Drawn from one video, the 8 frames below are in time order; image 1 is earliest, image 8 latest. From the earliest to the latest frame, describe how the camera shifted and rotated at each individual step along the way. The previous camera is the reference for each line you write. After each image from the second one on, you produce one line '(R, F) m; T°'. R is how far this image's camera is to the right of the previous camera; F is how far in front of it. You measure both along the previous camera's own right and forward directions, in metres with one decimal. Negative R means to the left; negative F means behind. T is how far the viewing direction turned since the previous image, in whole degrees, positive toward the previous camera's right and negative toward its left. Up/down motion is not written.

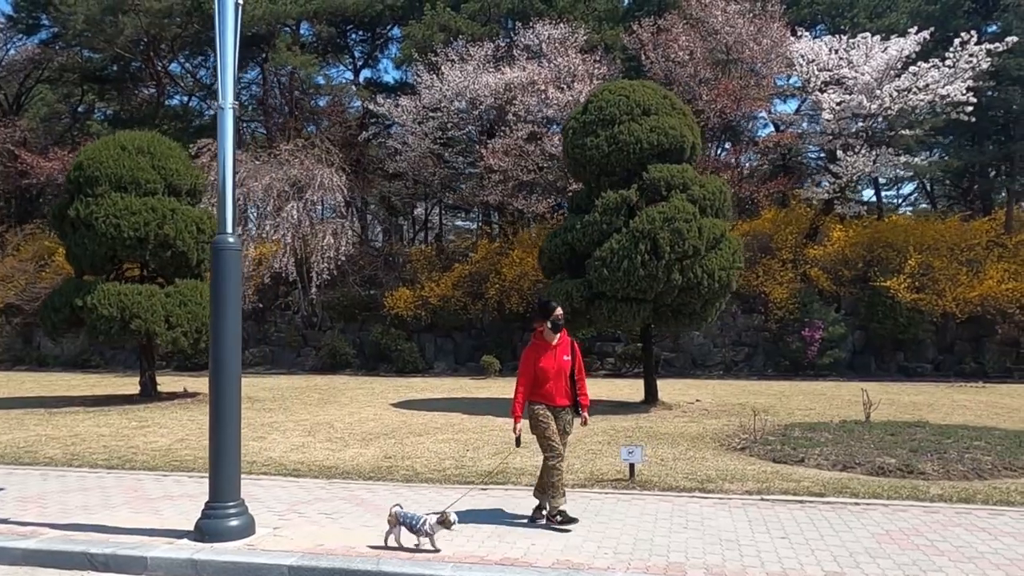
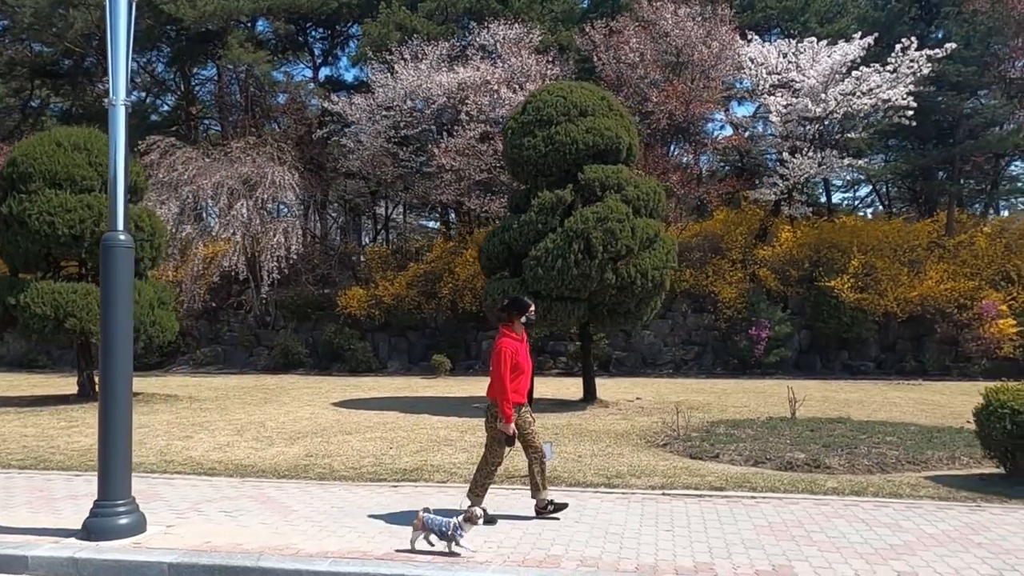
(+0.5, -0.1) m; +2°
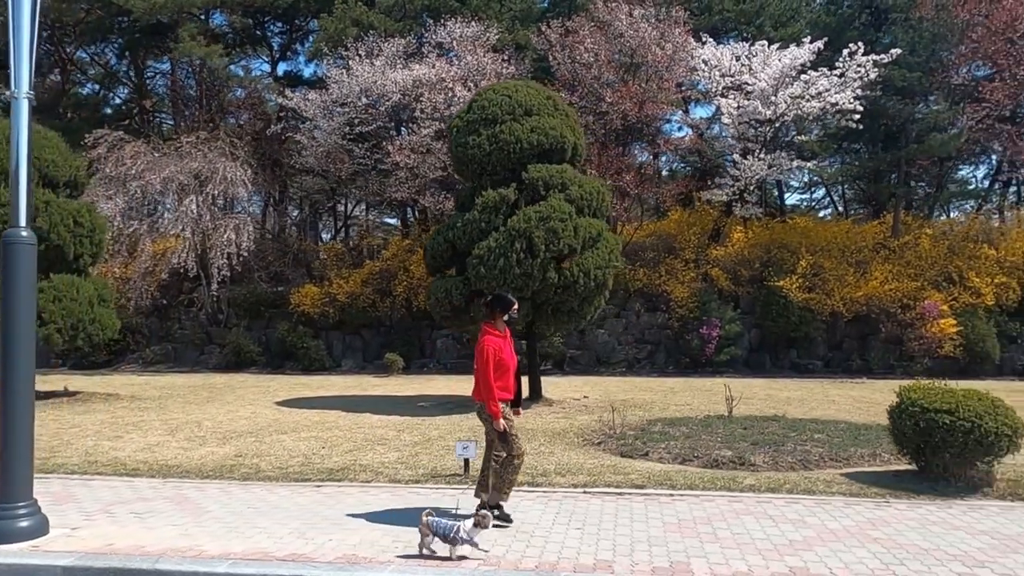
(+0.4, 0.0) m; +2°
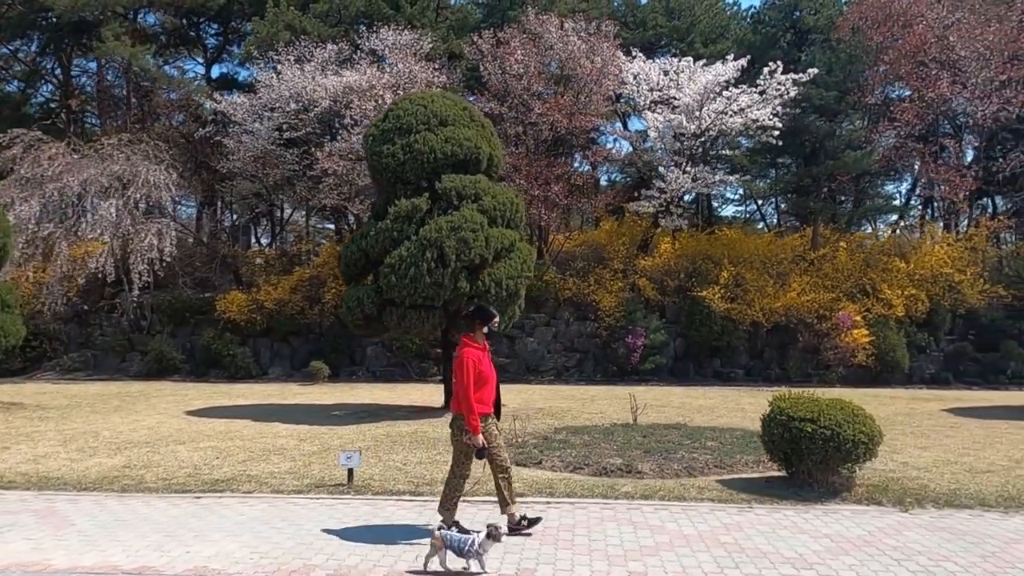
(+0.6, -0.1) m; +4°
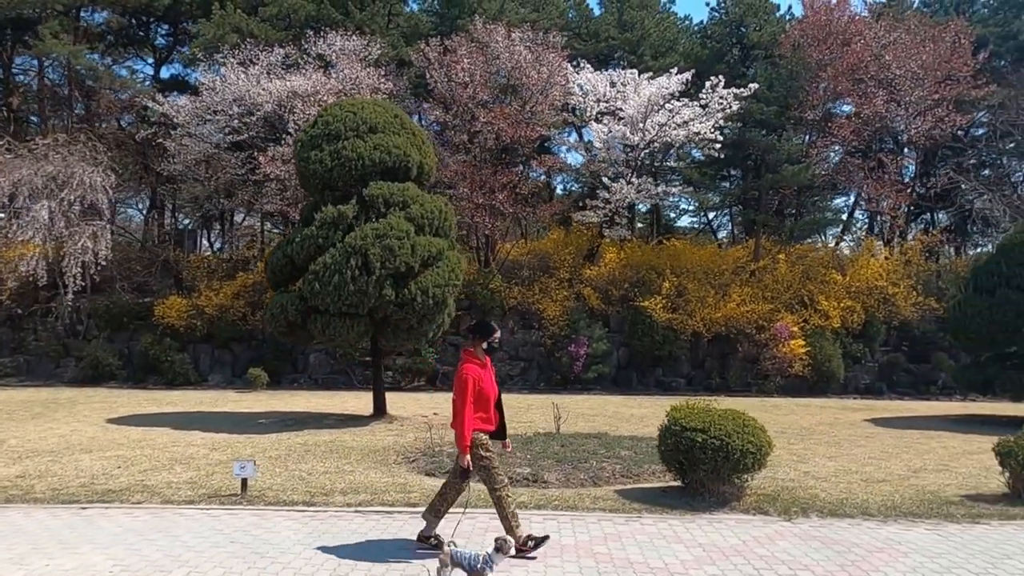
(+0.6, 0.0) m; +3°
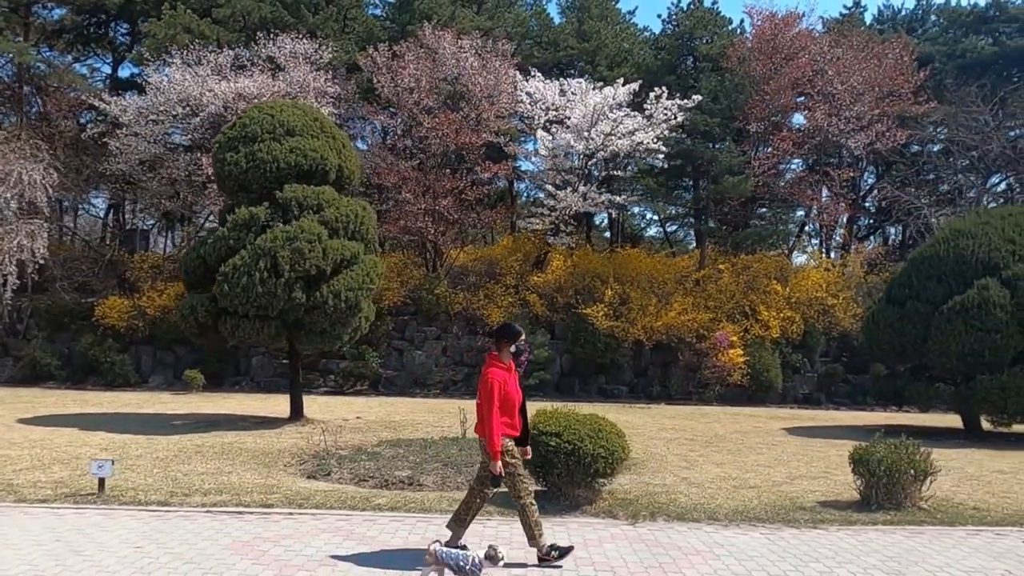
(+1.1, -0.1) m; +1°
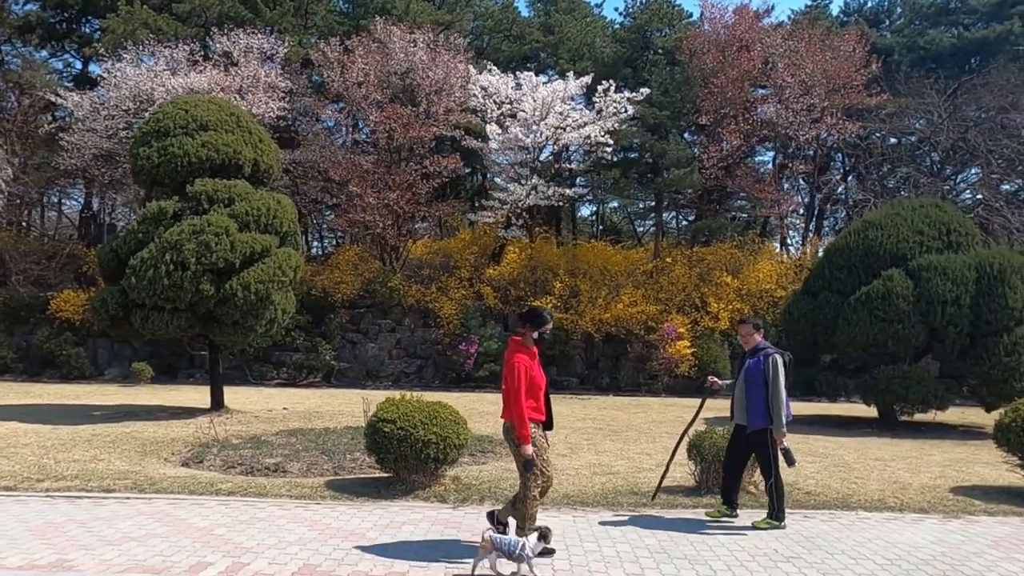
(+1.5, -0.2) m; 0°
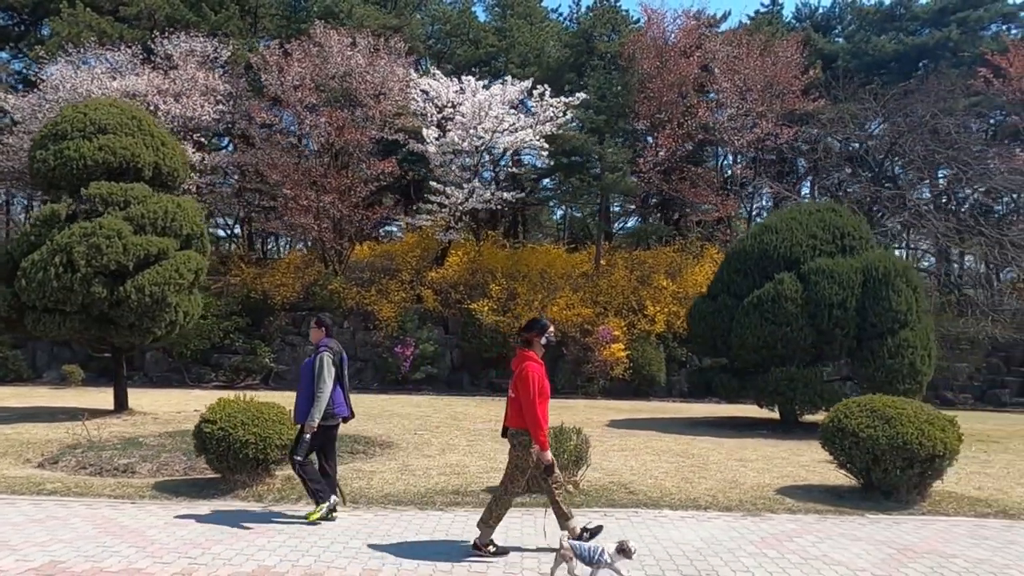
(+1.5, -0.1) m; +1°
